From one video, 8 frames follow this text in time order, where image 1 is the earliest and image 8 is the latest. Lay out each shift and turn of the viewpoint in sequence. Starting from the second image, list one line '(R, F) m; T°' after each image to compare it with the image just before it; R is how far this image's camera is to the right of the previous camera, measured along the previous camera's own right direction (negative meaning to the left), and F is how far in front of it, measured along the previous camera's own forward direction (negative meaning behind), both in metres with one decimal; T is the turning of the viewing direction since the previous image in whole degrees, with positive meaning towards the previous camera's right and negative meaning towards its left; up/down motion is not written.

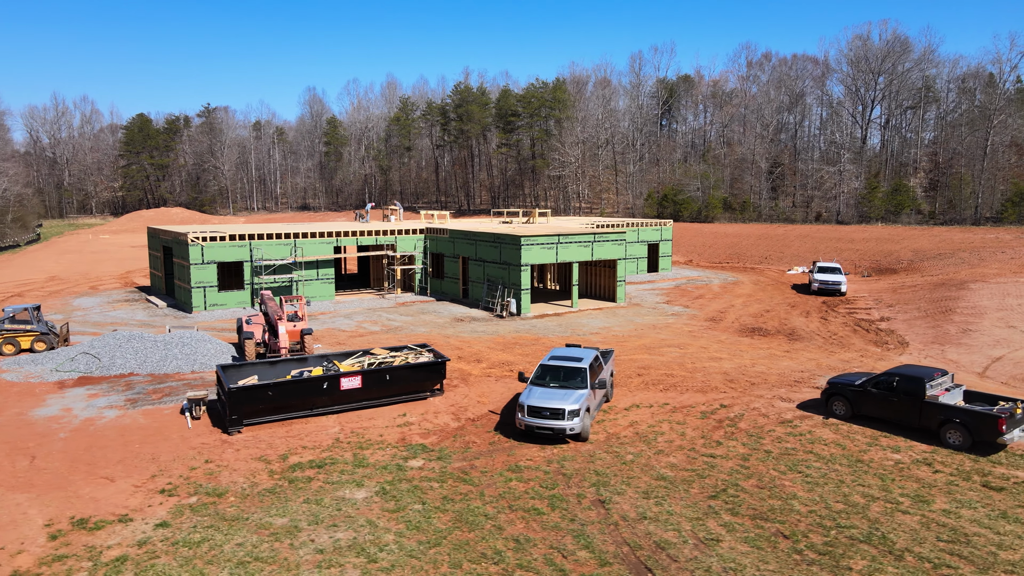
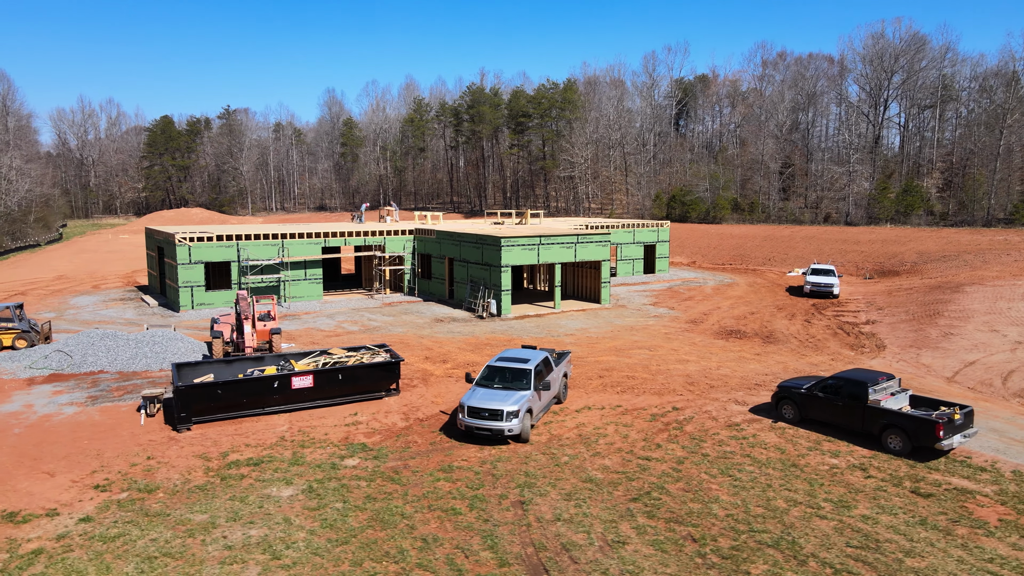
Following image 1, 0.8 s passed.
(+1.6, 0.0) m; -2°
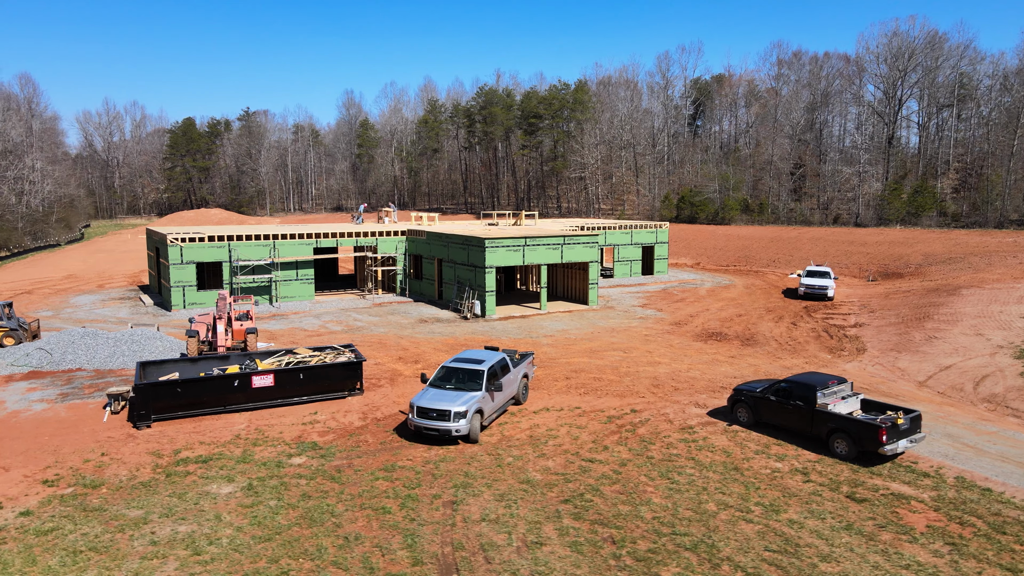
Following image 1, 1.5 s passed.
(+1.4, -0.1) m; -2°
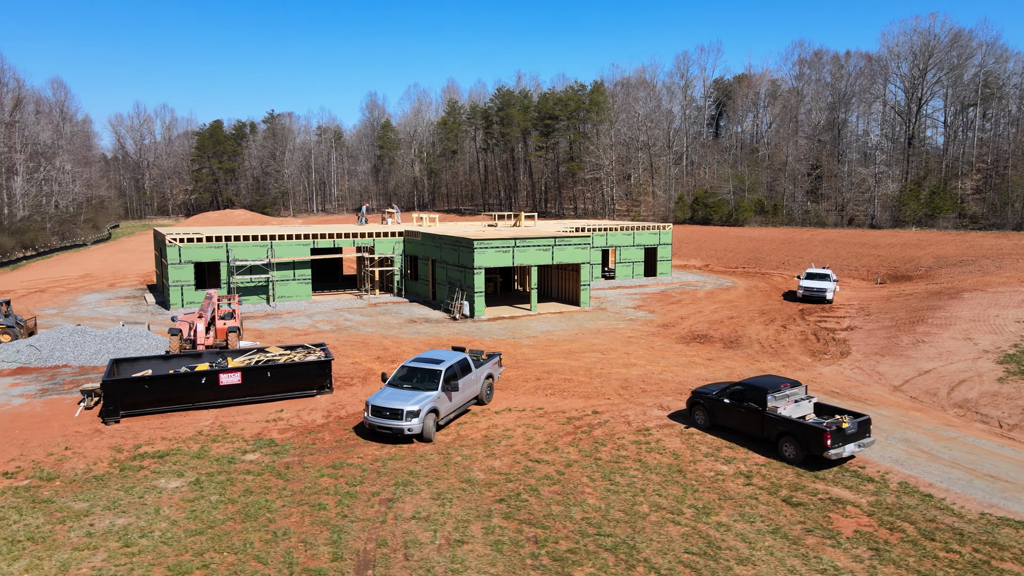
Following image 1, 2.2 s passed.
(+1.5, -0.1) m; -2°
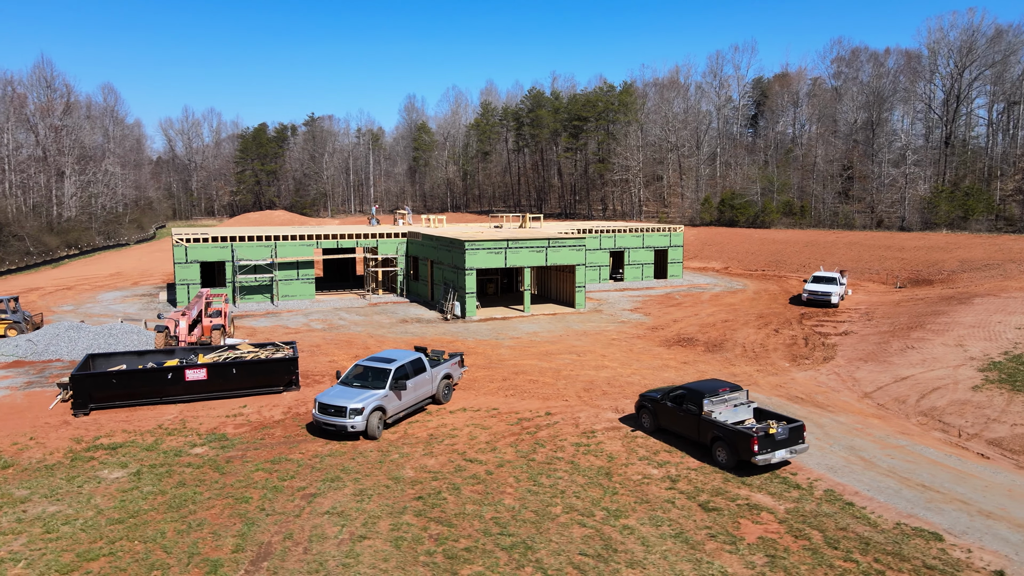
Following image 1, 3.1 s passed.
(+2.0, -0.1) m; -4°
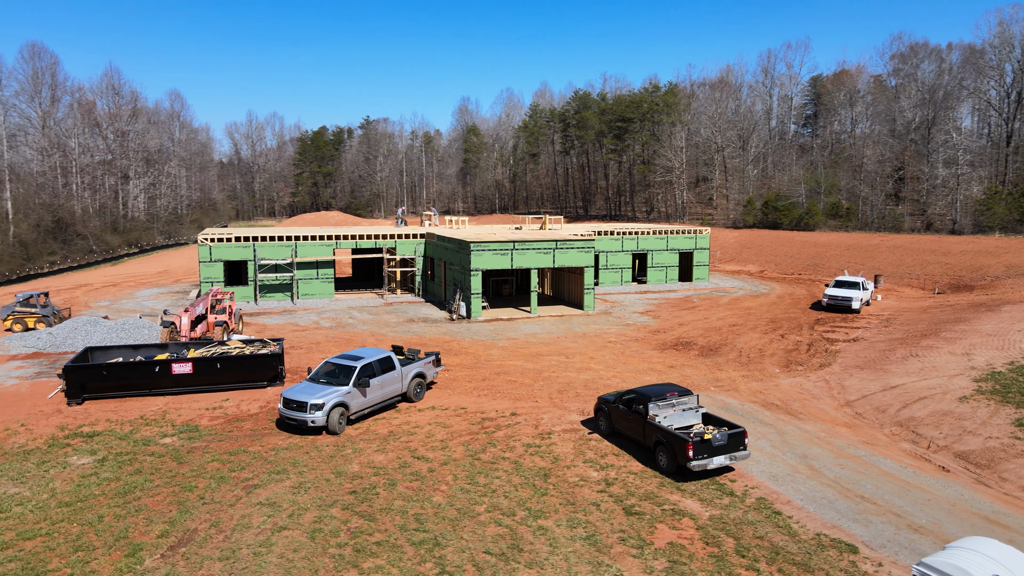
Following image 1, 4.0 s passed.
(+2.1, -0.1) m; -5°
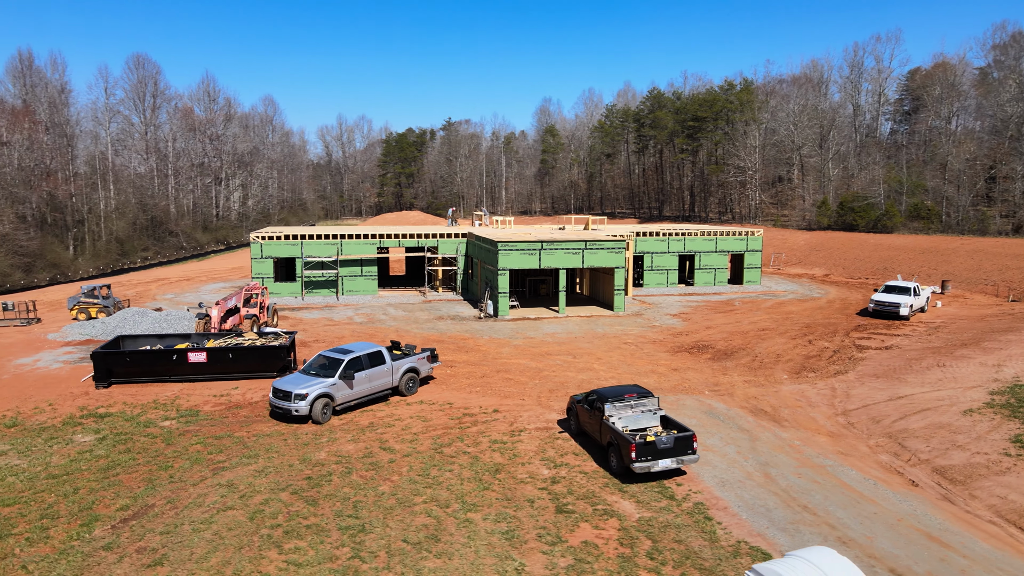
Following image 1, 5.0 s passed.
(+2.4, -0.1) m; -7°
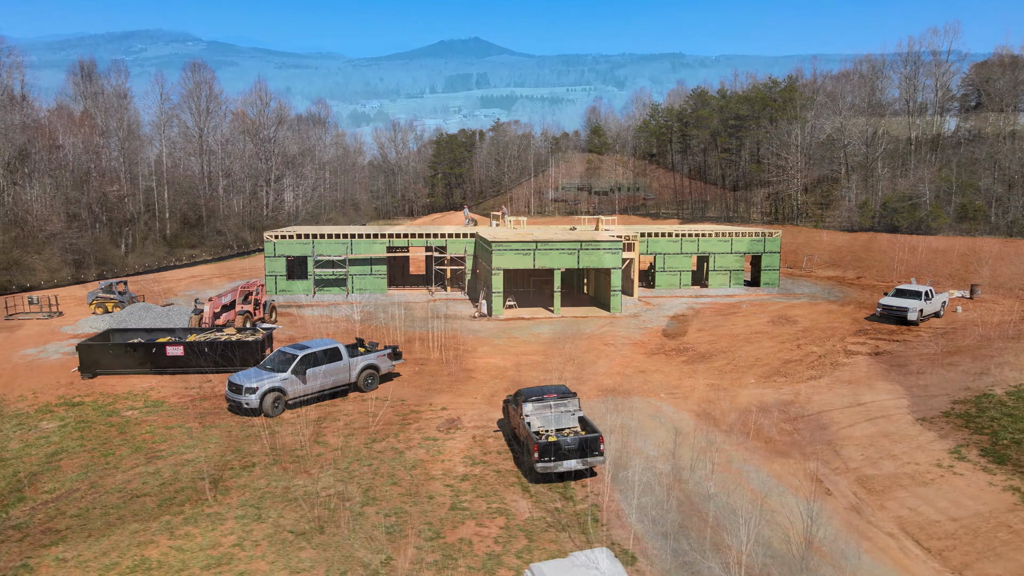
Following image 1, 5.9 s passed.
(+2.6, 0.0) m; -5°
